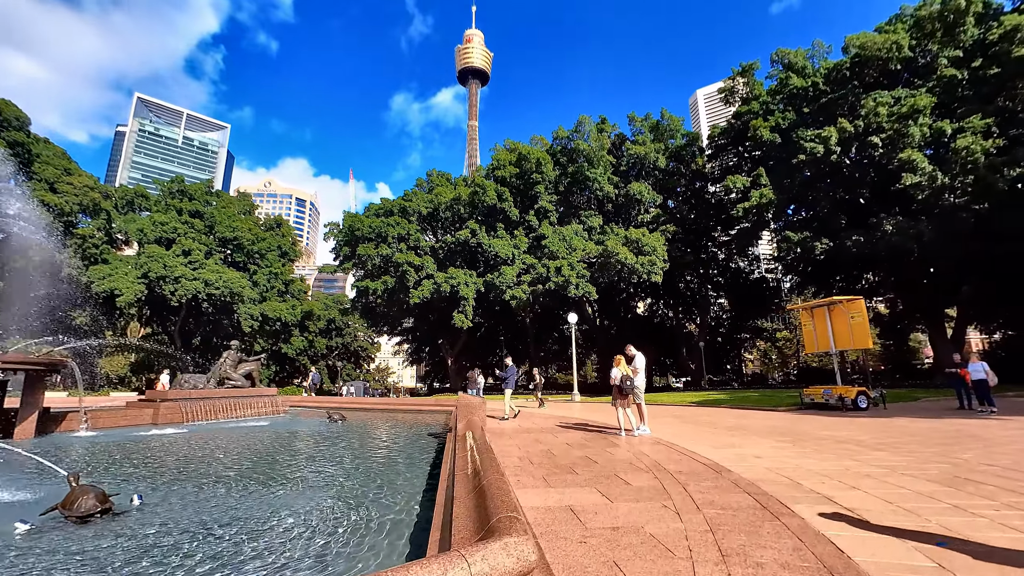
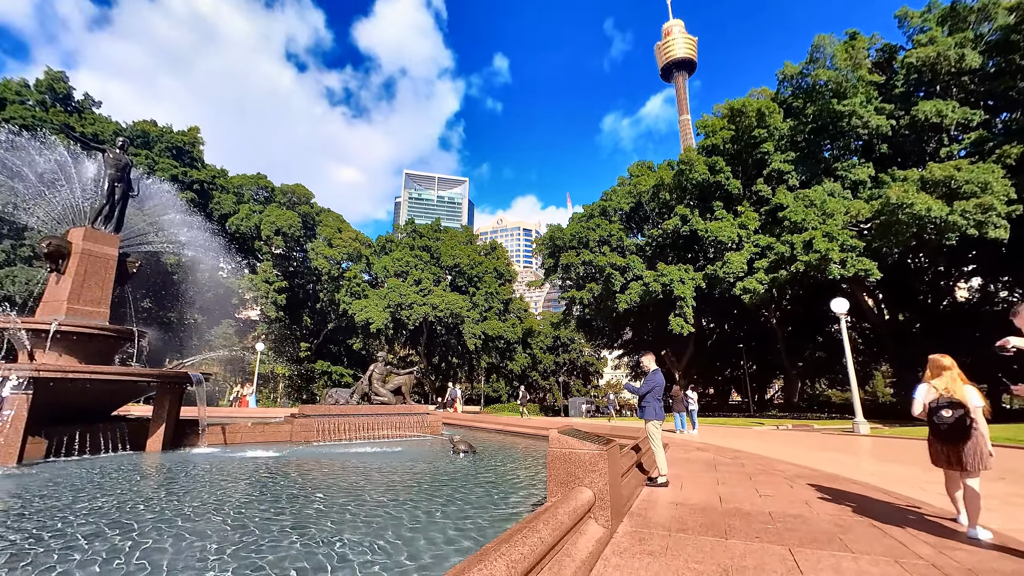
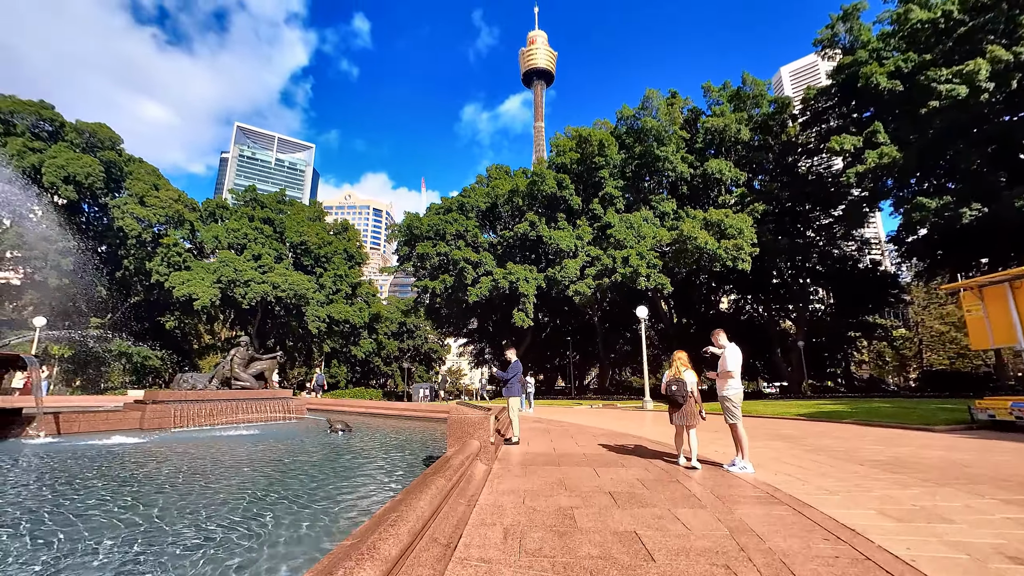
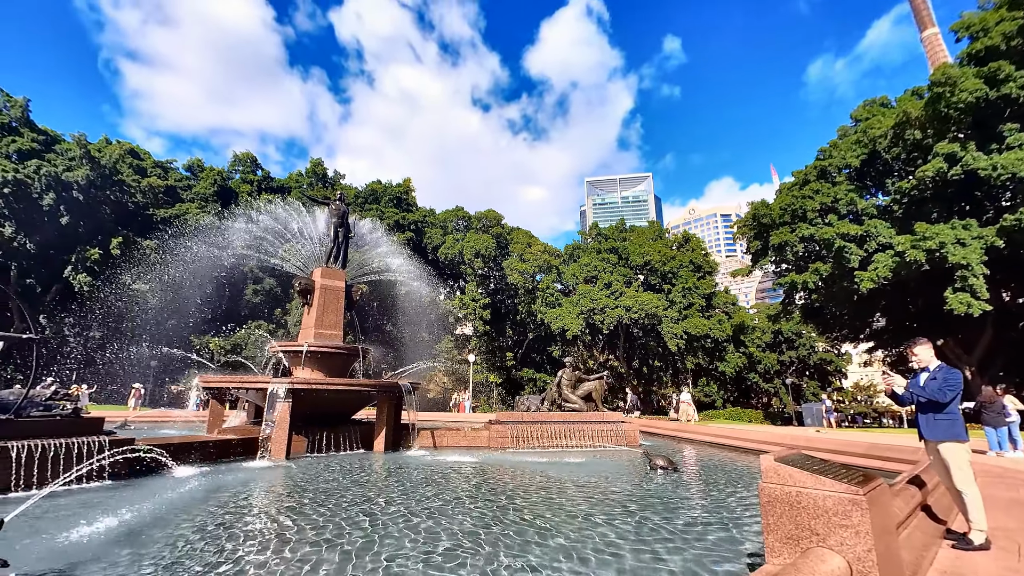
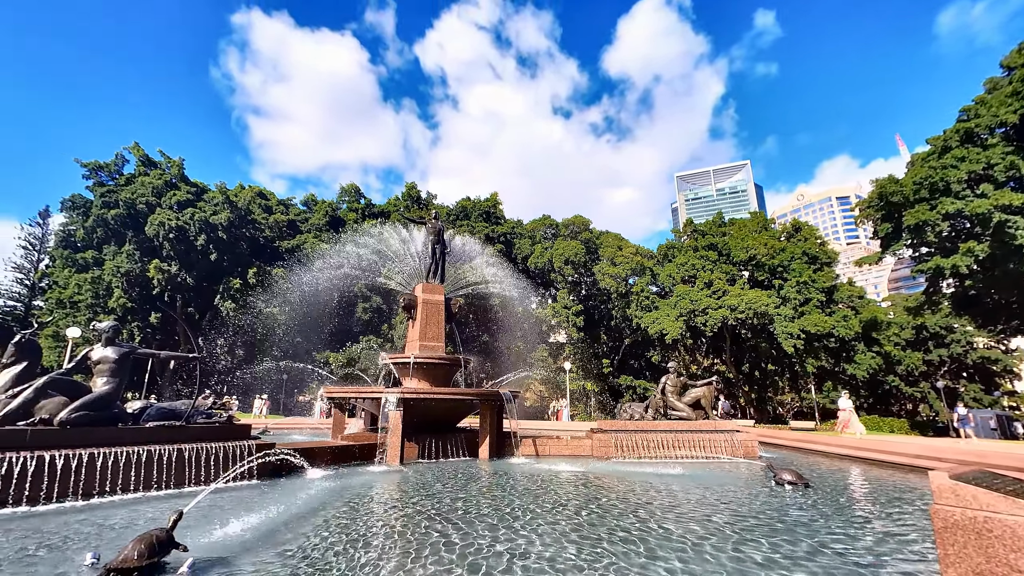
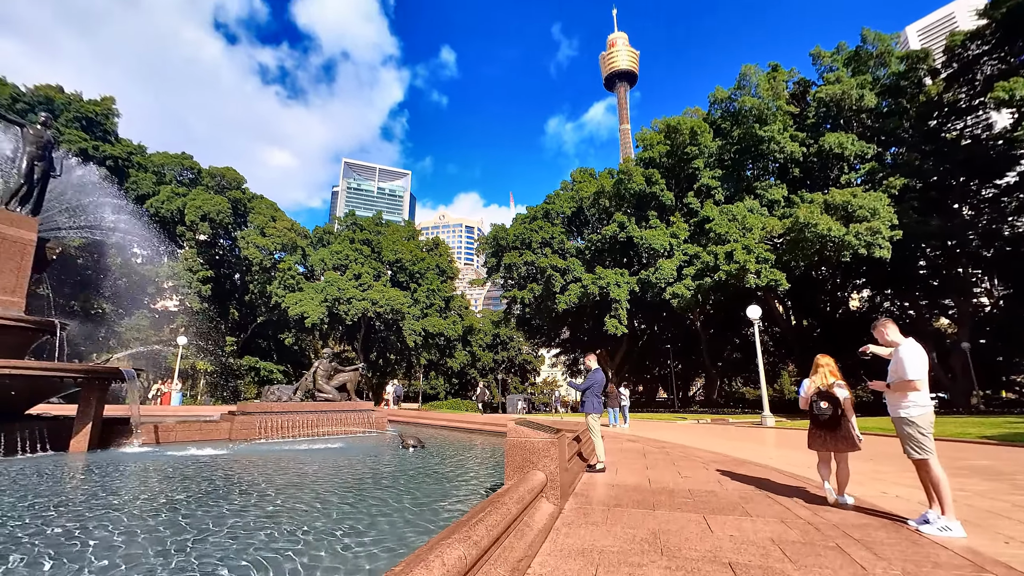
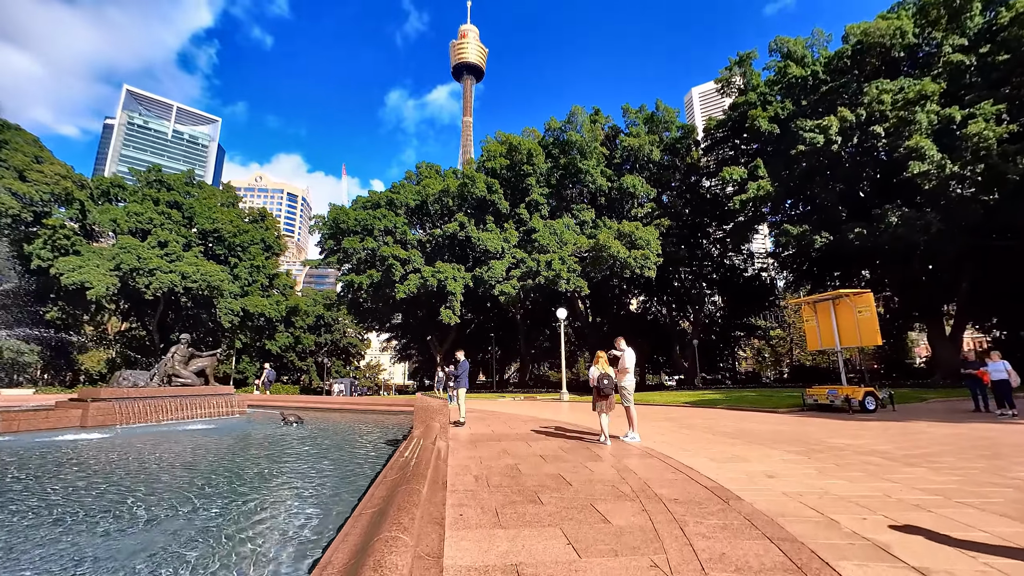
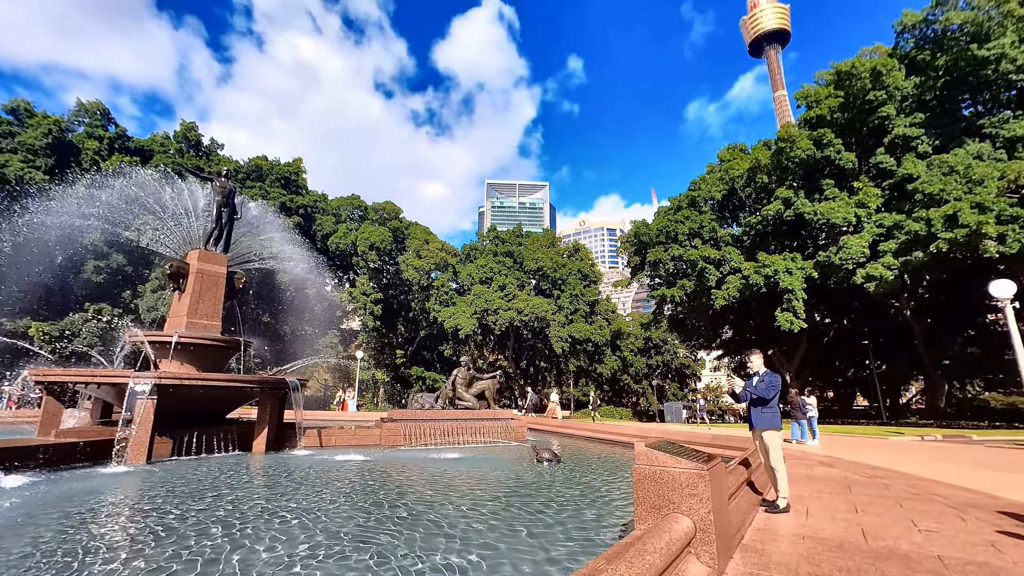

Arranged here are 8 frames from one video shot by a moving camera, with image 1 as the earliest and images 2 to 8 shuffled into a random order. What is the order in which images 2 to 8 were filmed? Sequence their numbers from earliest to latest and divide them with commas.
7, 3, 6, 2, 8, 4, 5
